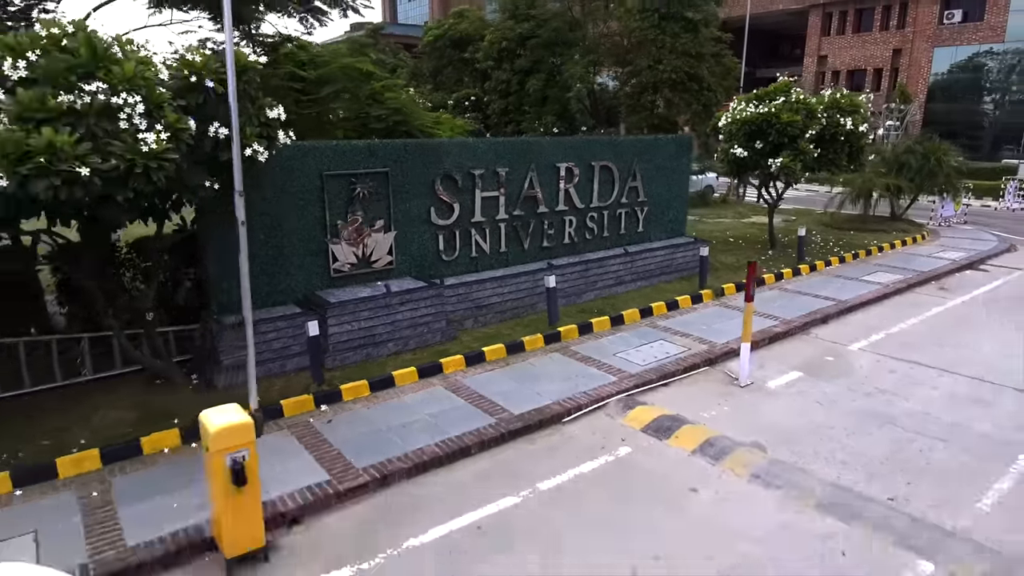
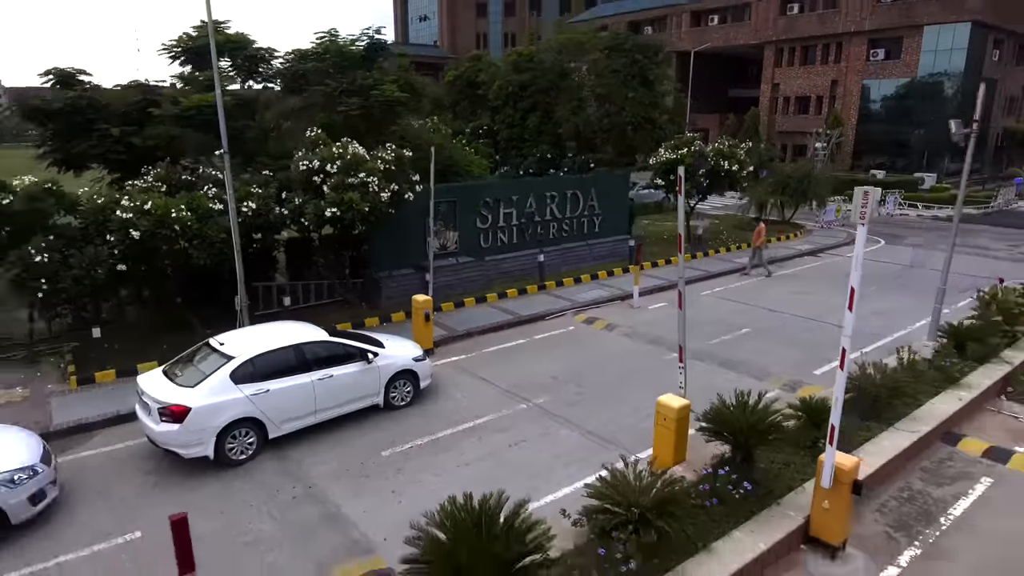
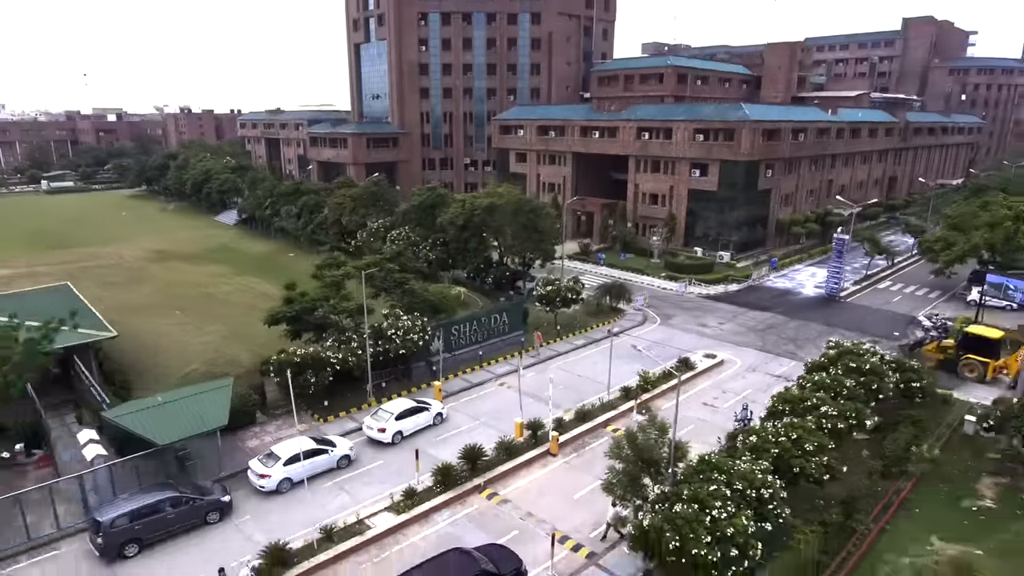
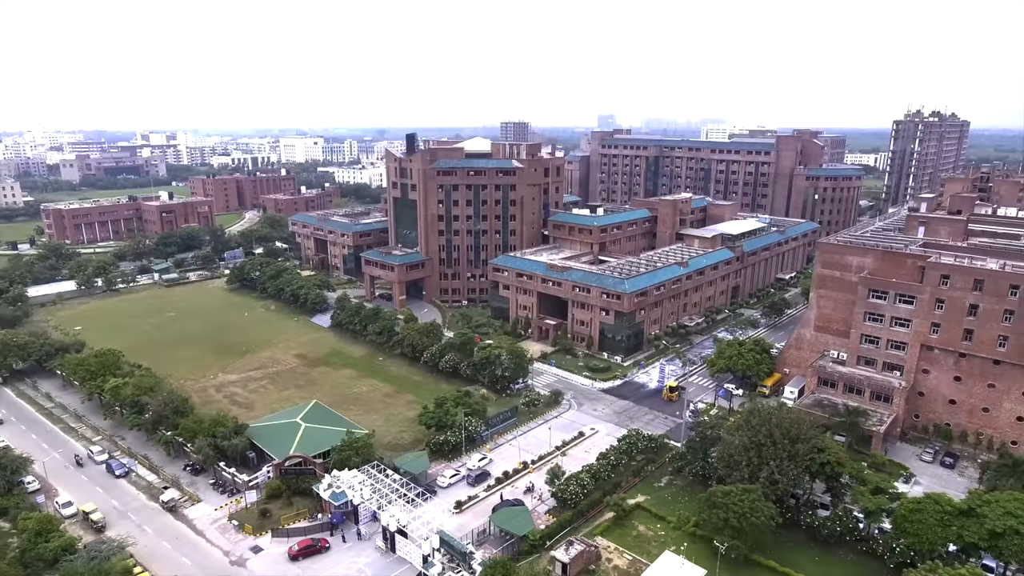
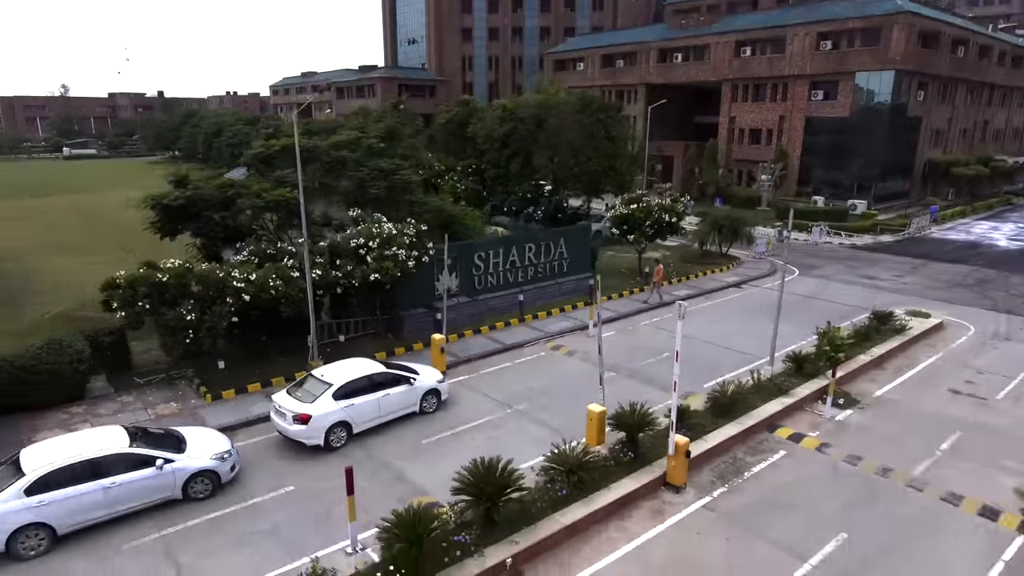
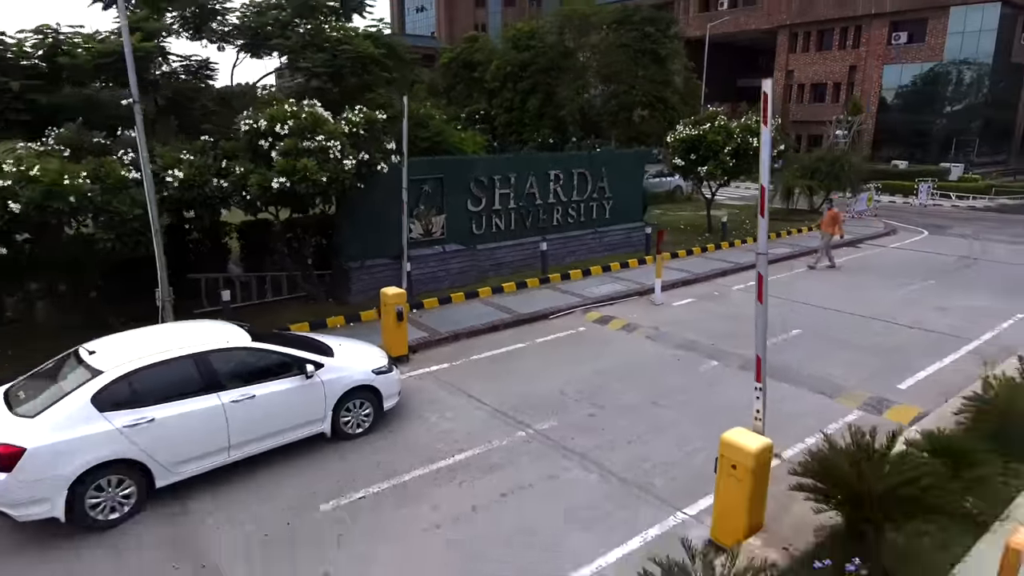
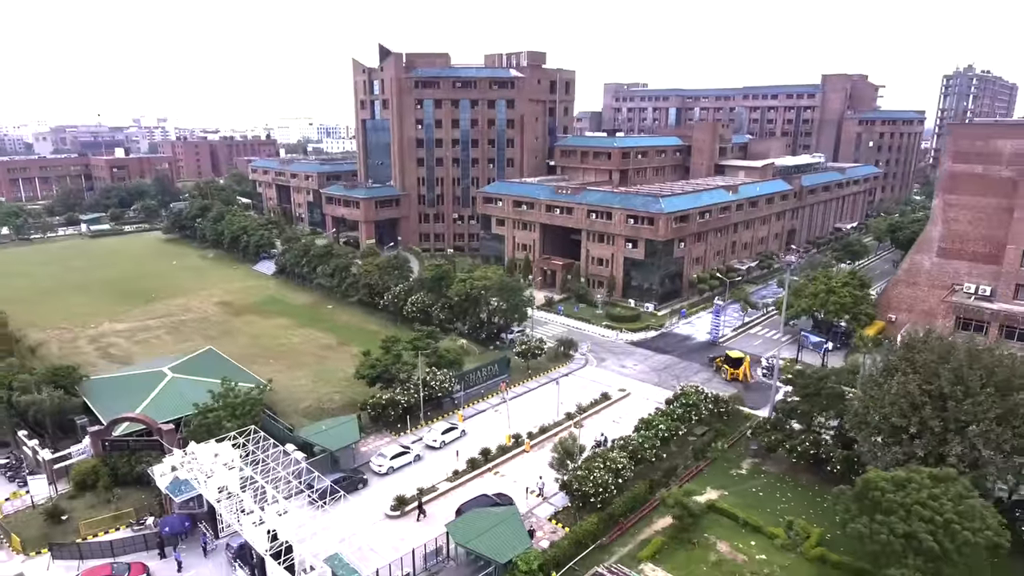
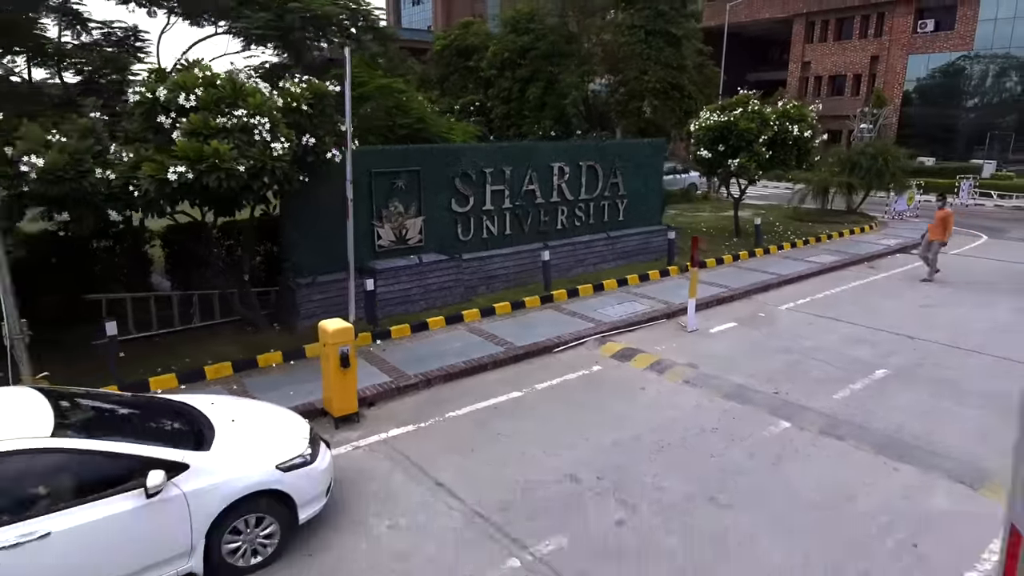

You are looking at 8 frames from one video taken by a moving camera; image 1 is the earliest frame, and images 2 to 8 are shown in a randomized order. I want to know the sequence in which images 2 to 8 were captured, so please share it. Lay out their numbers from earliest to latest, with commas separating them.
8, 6, 2, 5, 3, 7, 4
